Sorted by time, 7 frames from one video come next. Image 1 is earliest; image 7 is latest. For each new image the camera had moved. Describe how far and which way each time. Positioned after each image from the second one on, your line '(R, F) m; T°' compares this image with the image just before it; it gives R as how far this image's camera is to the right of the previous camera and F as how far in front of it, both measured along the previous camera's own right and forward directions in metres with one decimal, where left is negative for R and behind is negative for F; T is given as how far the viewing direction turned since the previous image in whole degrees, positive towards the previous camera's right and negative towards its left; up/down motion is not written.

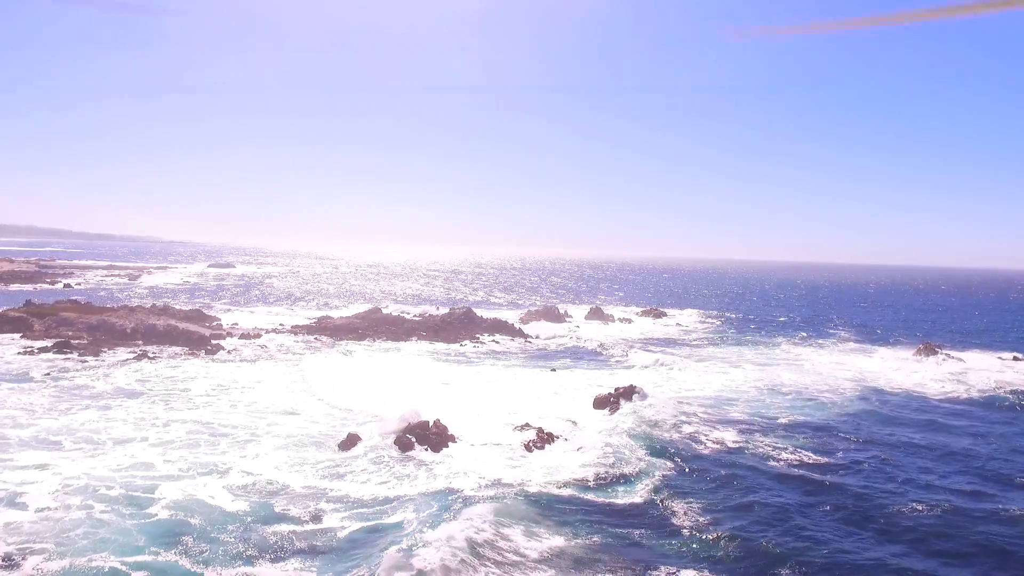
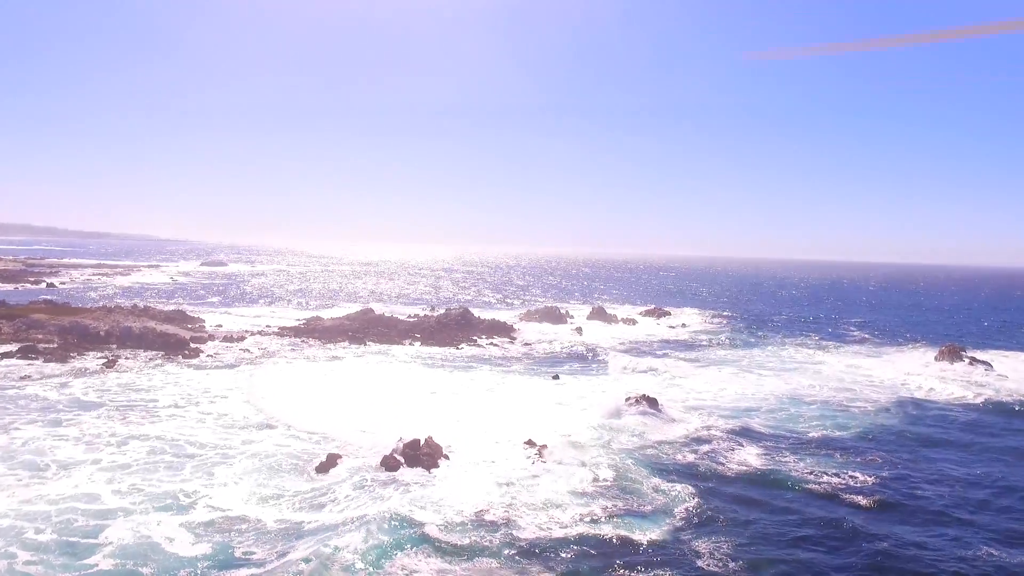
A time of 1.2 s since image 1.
(-0.1, +2.1) m; 0°
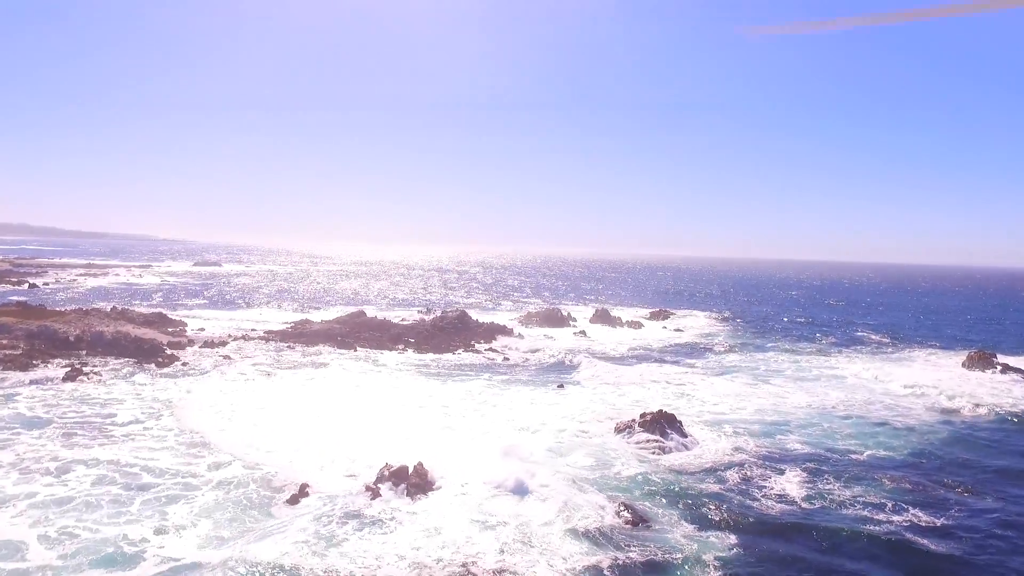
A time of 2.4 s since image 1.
(-0.1, +2.2) m; 0°
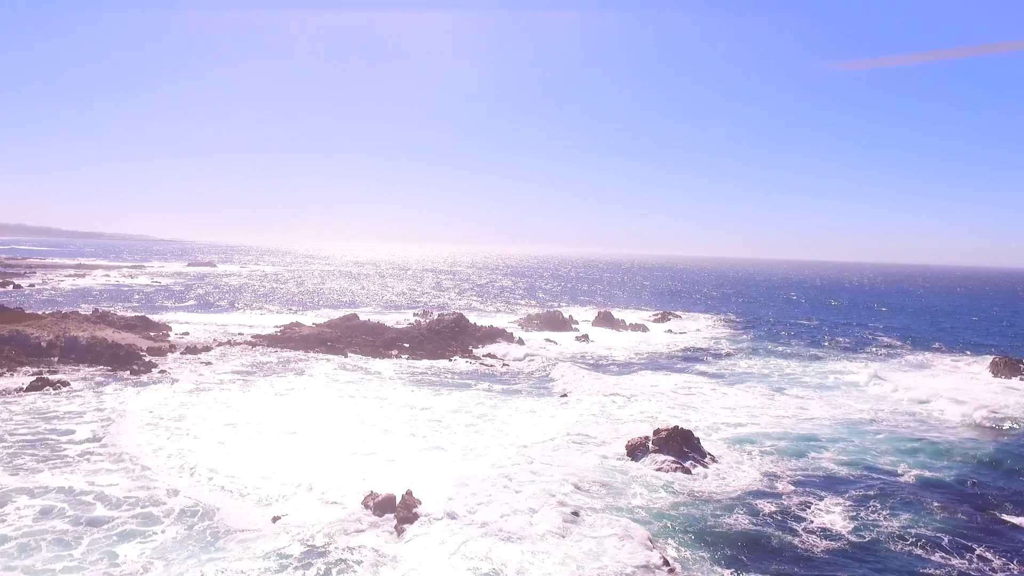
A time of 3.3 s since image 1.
(-0.1, +1.7) m; 0°
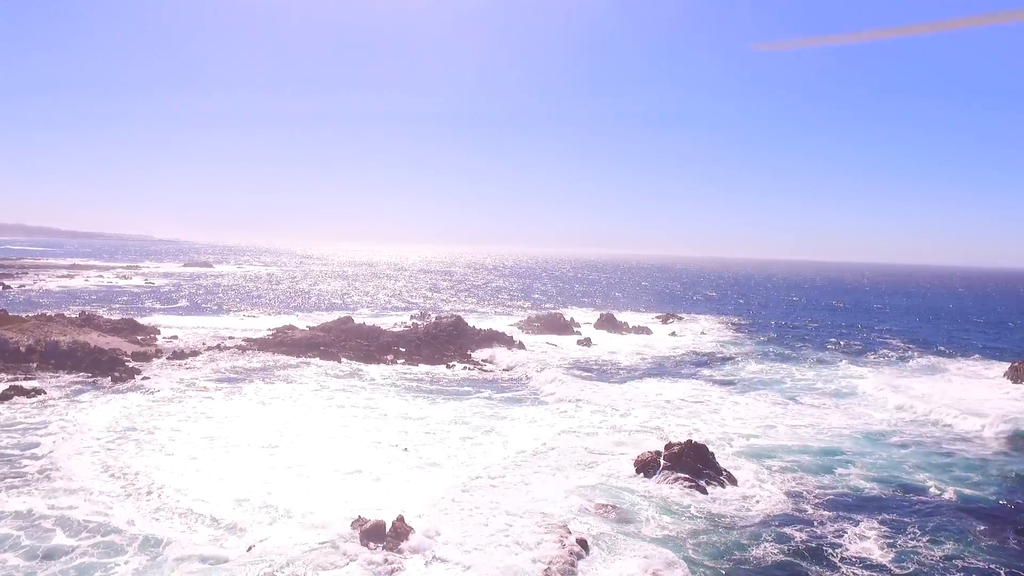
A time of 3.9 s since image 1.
(0.0, +1.2) m; 0°
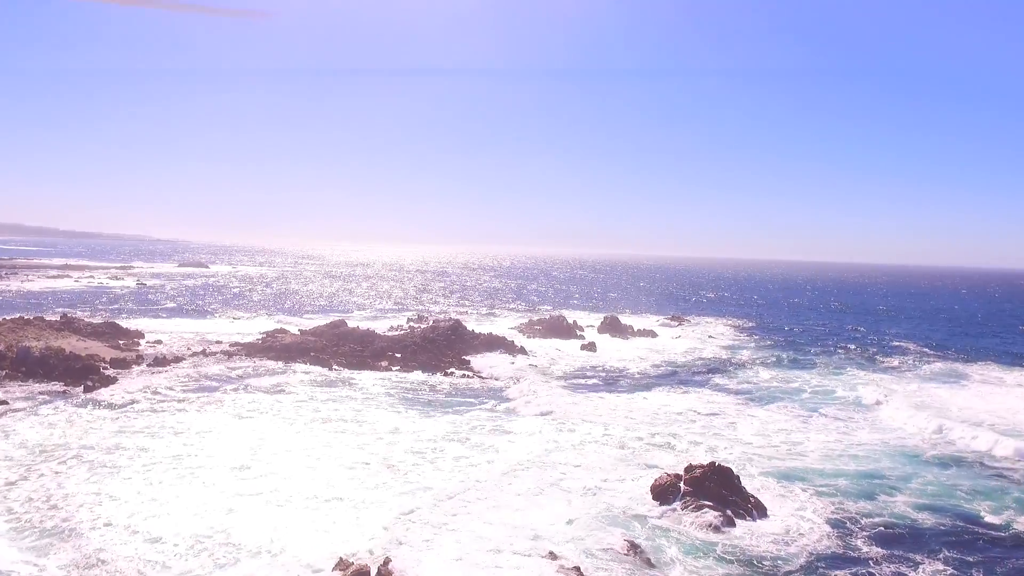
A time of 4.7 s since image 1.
(-0.1, +1.6) m; 0°
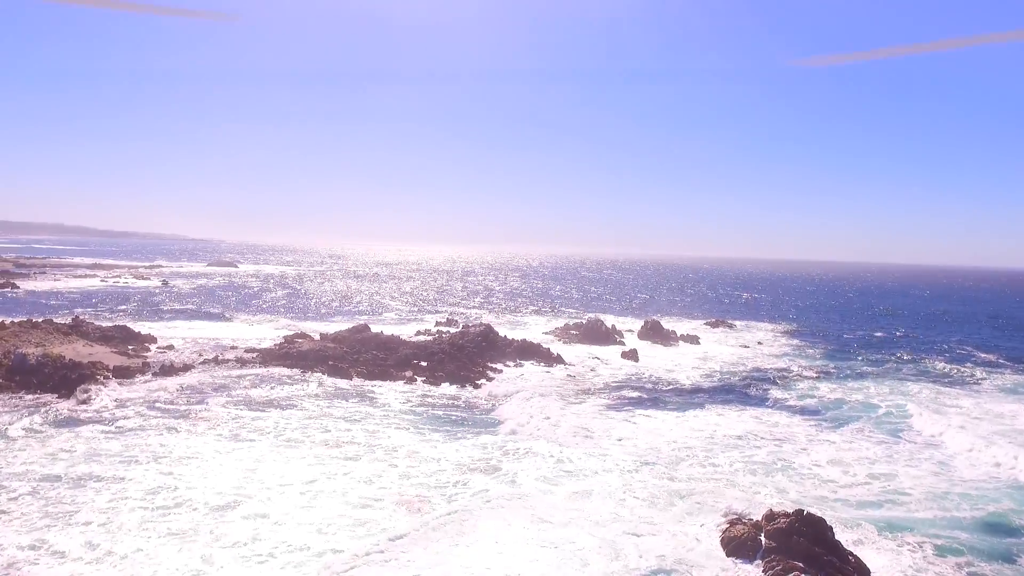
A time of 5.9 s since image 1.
(-0.2, +2.5) m; -2°
